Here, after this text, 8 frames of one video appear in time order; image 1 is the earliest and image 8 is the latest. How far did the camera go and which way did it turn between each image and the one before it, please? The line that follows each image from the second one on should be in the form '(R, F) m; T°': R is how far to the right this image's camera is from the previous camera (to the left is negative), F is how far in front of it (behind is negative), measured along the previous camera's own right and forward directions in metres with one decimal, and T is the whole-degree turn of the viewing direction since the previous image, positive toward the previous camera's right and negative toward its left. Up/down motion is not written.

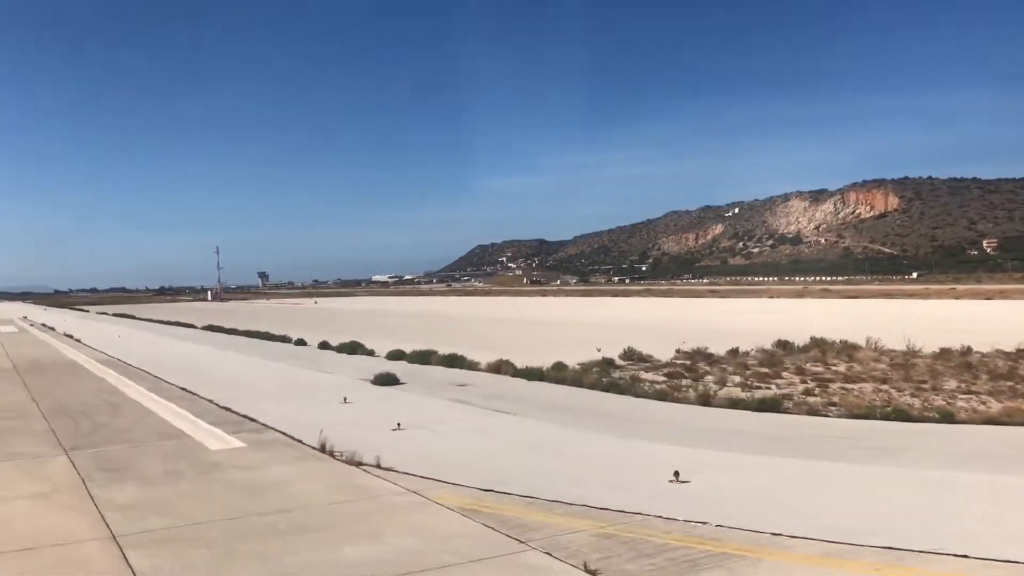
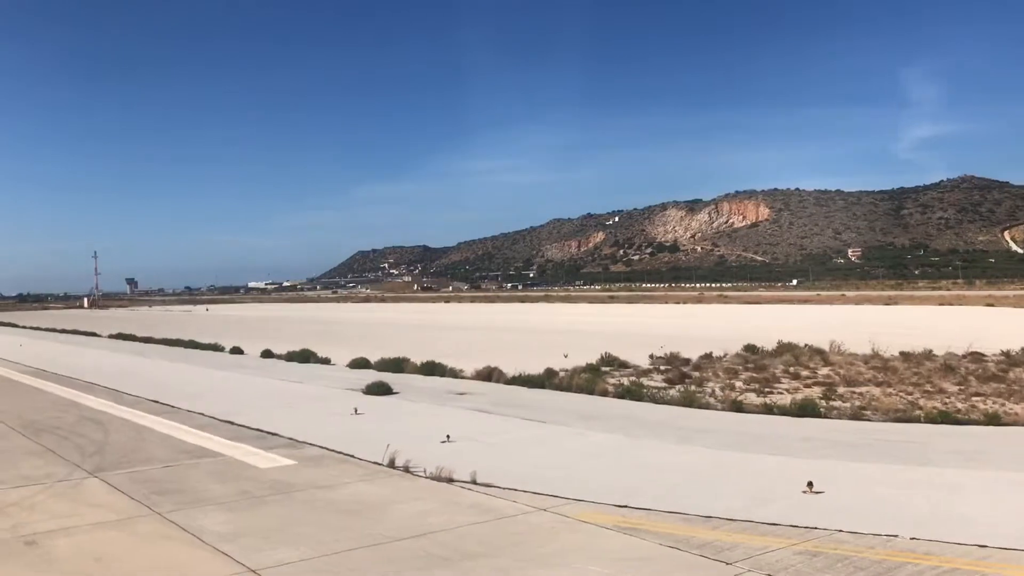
(-2.1, +0.8) m; +7°
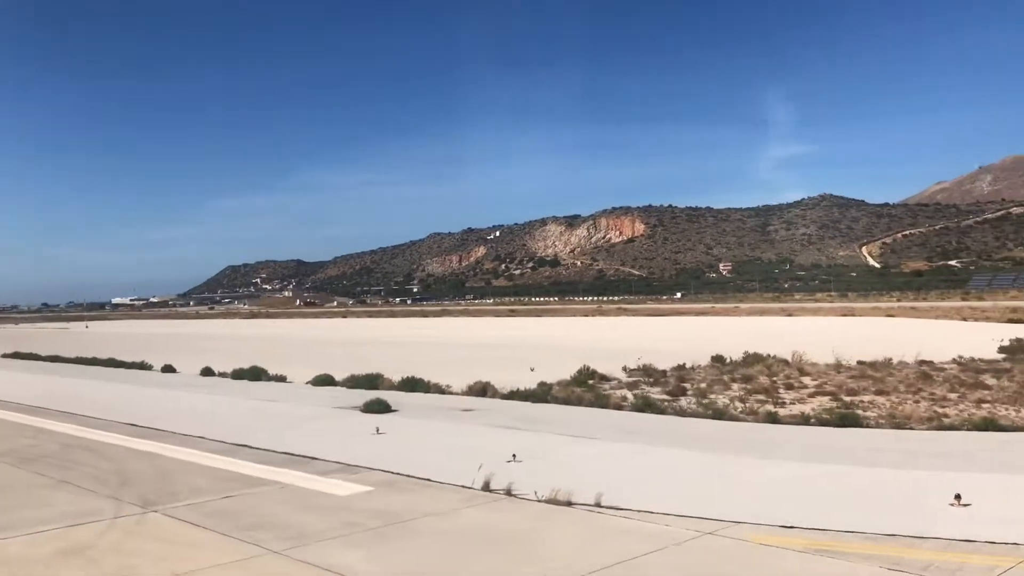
(-2.1, +0.8) m; +7°
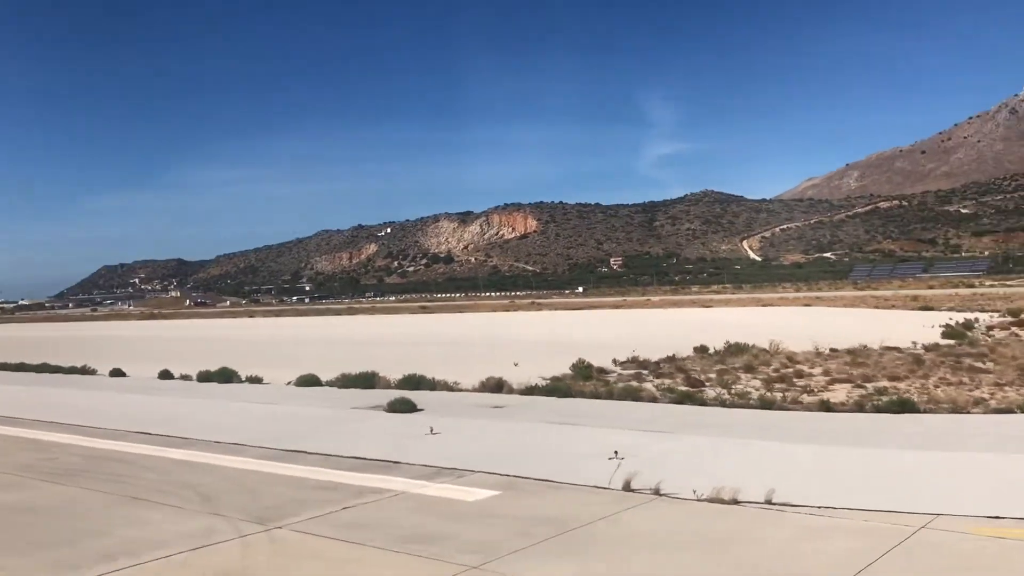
(-2.2, +0.7) m; +7°
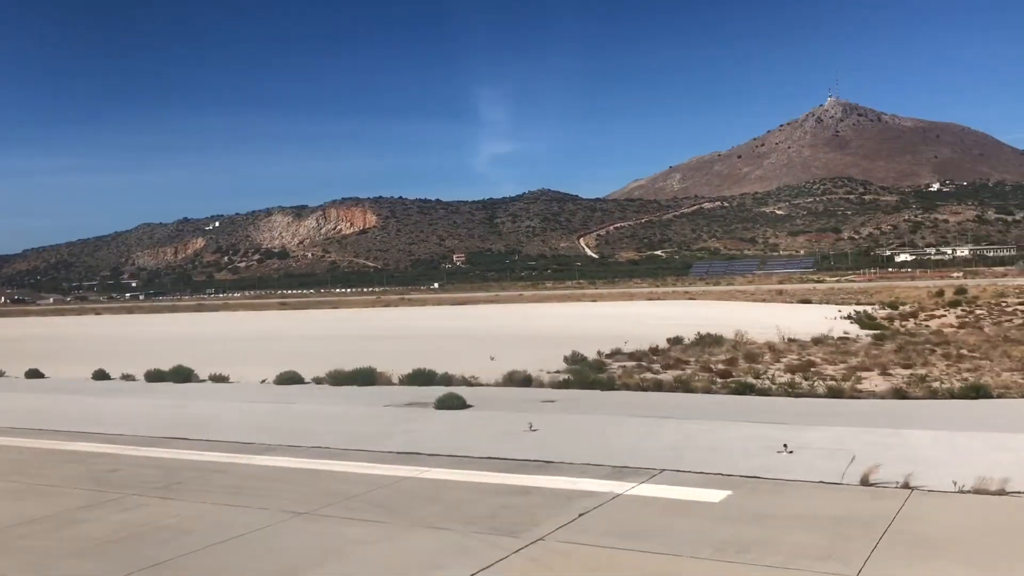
(-3.2, +1.1) m; +10°
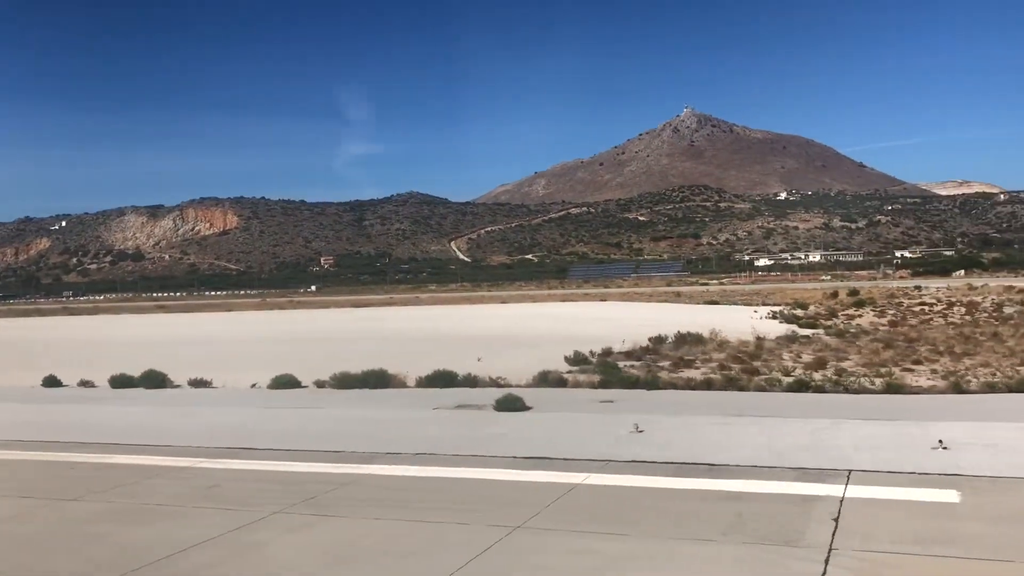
(-2.7, +0.9) m; +8°
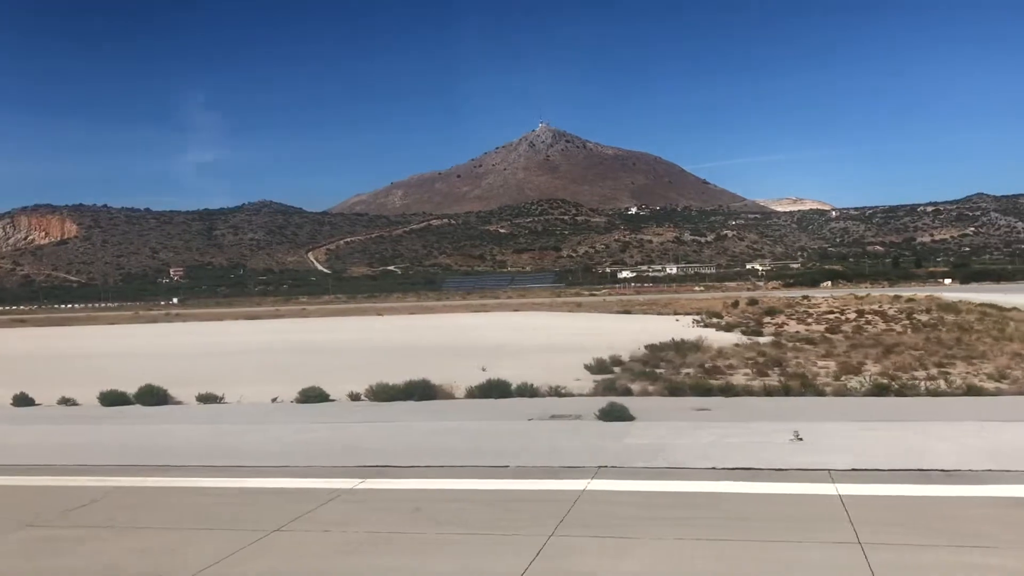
(-3.2, +1.0) m; +8°
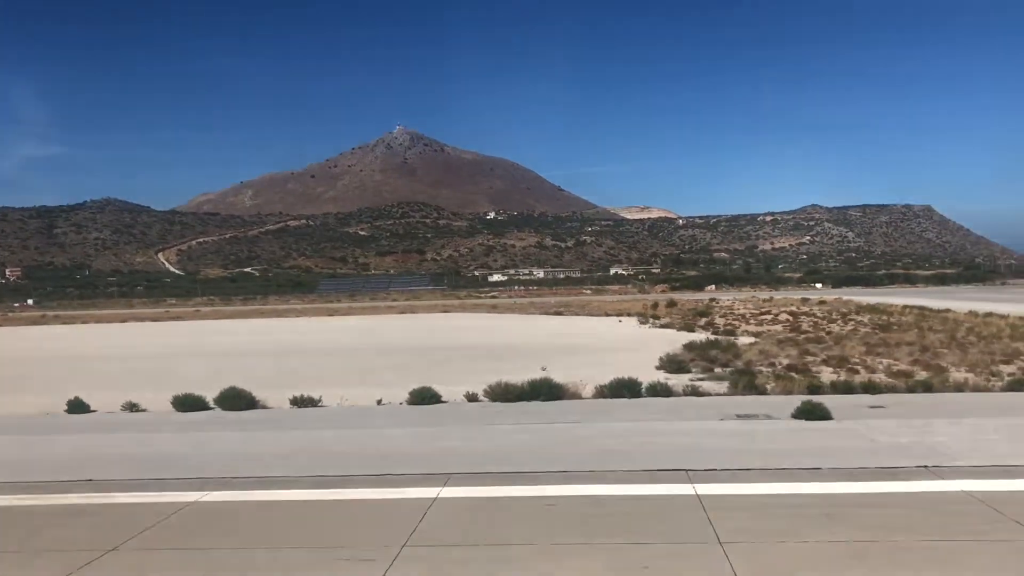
(-4.3, +1.0) m; +8°
